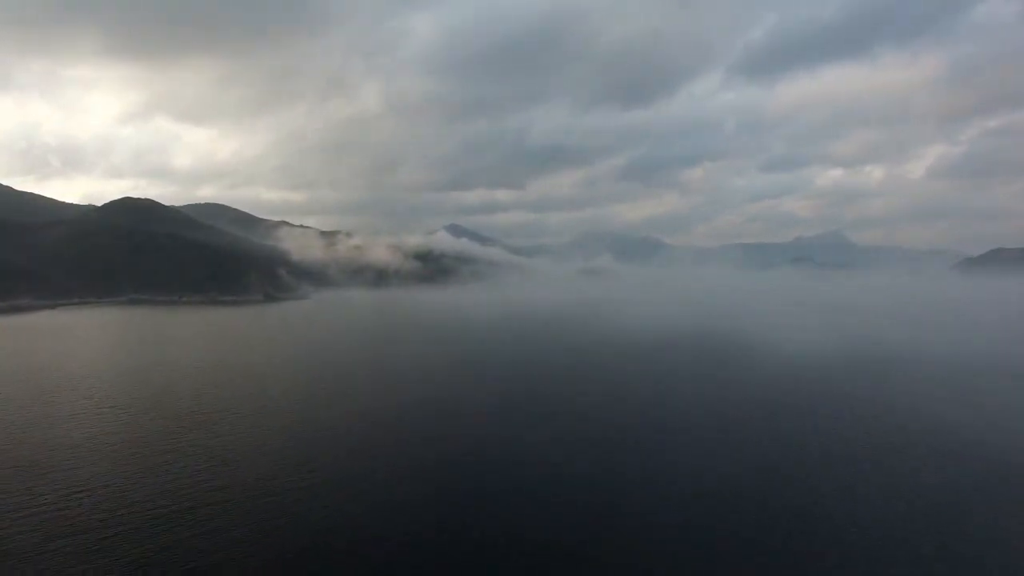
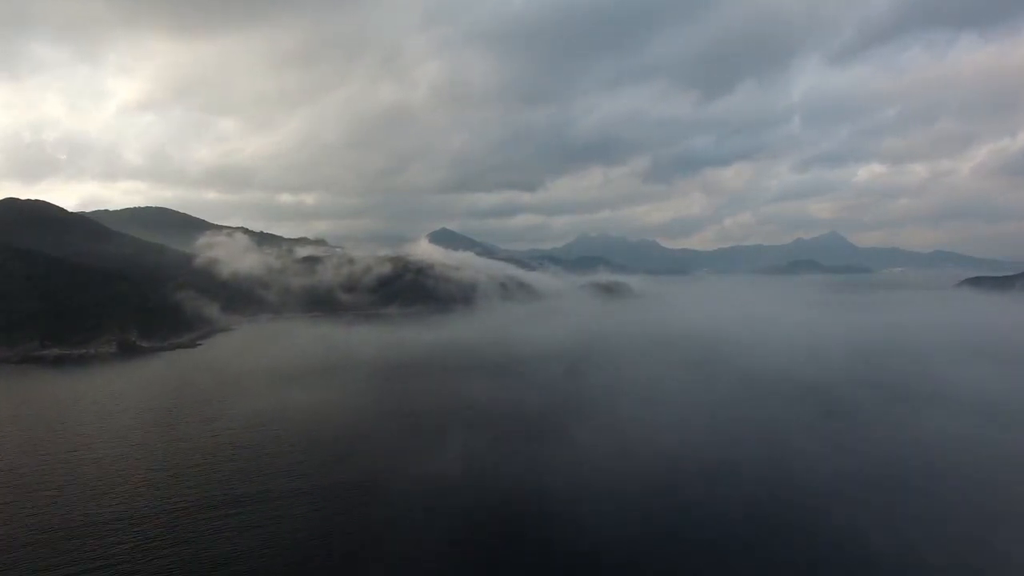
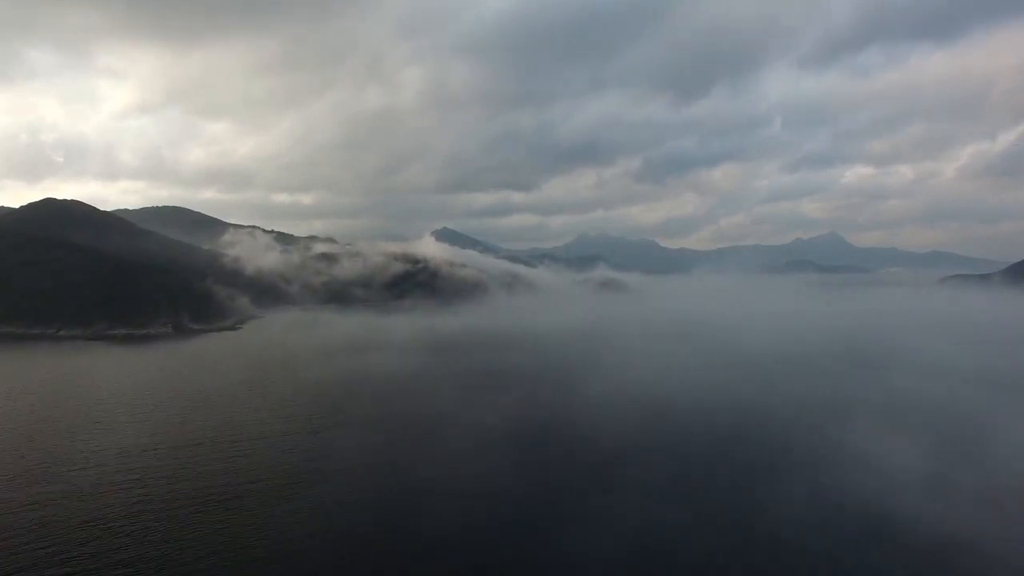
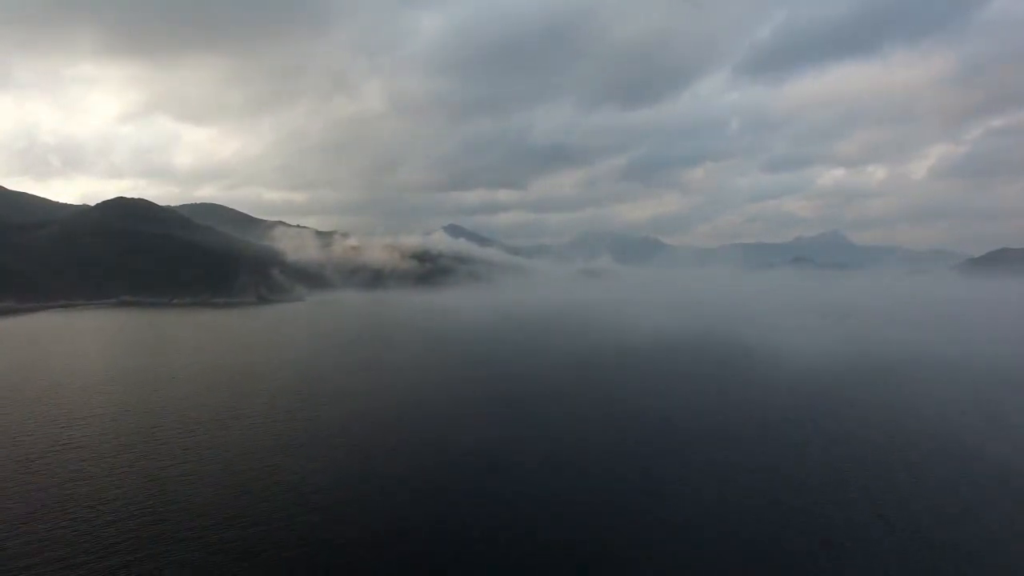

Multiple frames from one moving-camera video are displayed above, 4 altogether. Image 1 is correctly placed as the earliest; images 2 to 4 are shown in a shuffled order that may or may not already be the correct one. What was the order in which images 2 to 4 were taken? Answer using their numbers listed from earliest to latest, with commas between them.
4, 3, 2
